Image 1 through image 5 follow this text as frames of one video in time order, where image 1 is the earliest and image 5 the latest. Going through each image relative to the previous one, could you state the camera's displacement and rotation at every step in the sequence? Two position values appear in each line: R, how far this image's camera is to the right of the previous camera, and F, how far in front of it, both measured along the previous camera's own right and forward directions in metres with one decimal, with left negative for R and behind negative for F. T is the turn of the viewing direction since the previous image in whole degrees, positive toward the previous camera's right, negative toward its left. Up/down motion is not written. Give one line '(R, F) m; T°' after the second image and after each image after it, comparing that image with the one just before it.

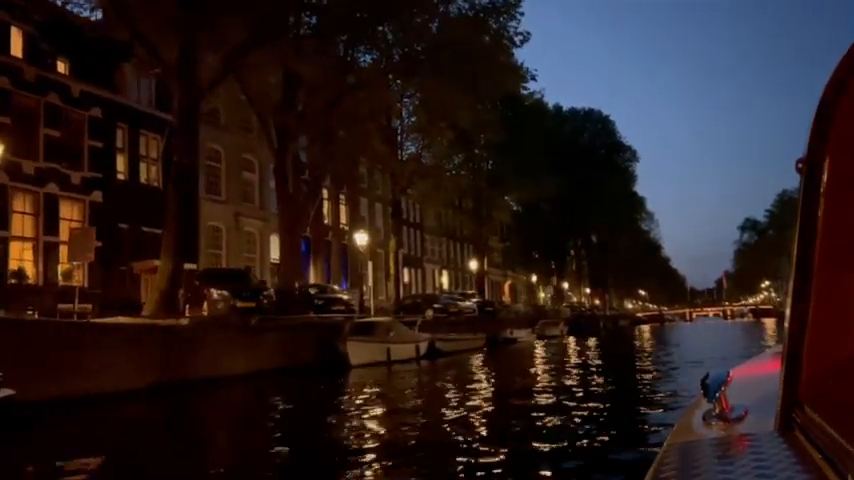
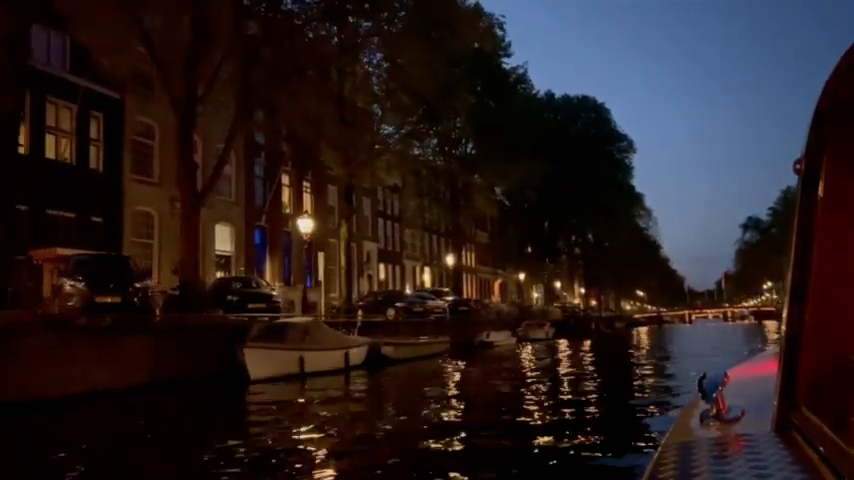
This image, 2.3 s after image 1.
(+0.7, +2.8) m; 0°
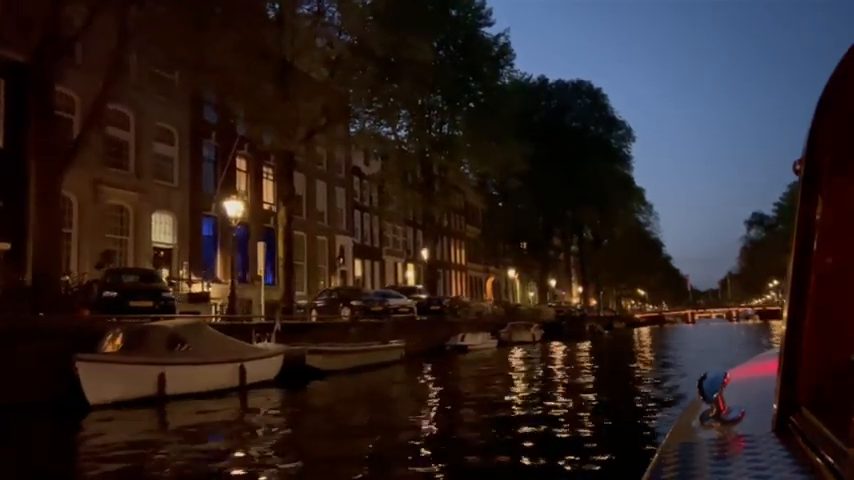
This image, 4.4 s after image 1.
(+0.6, +2.6) m; 0°
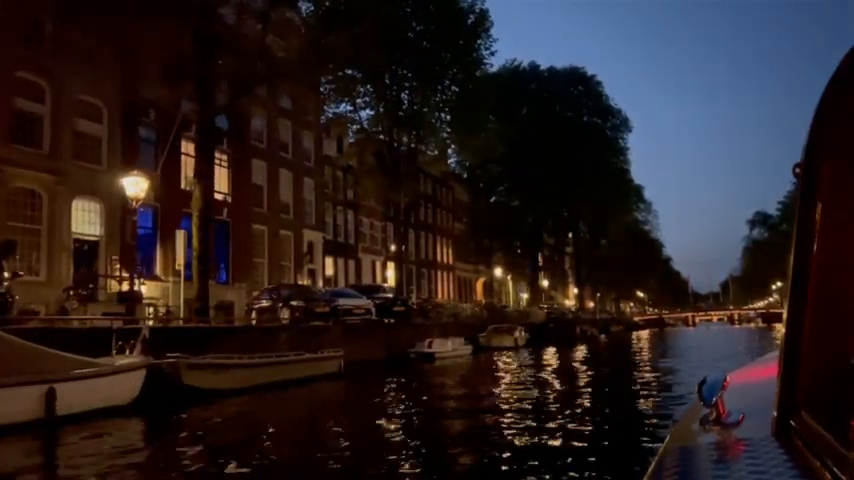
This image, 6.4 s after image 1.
(+0.6, +2.4) m; 0°
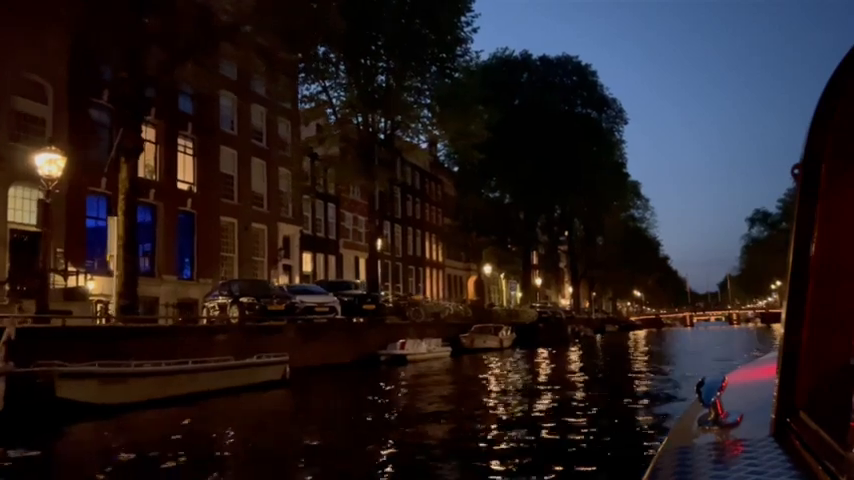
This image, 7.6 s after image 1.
(+0.4, +1.5) m; 0°
